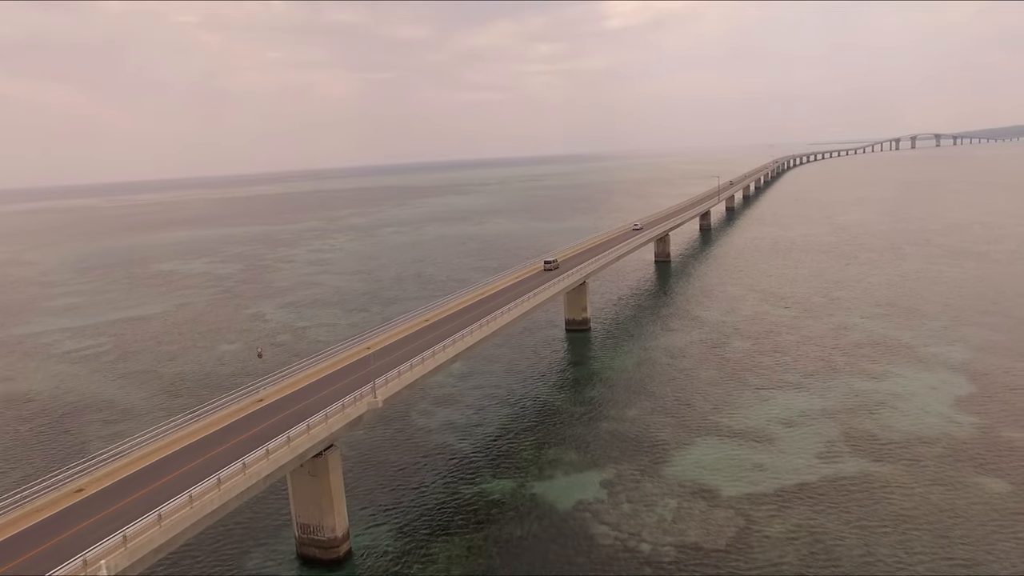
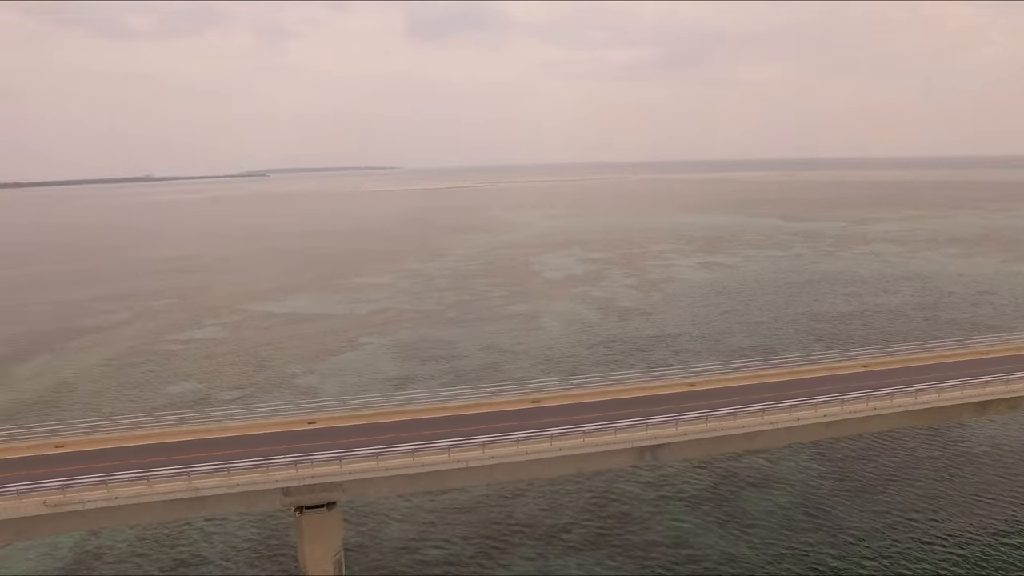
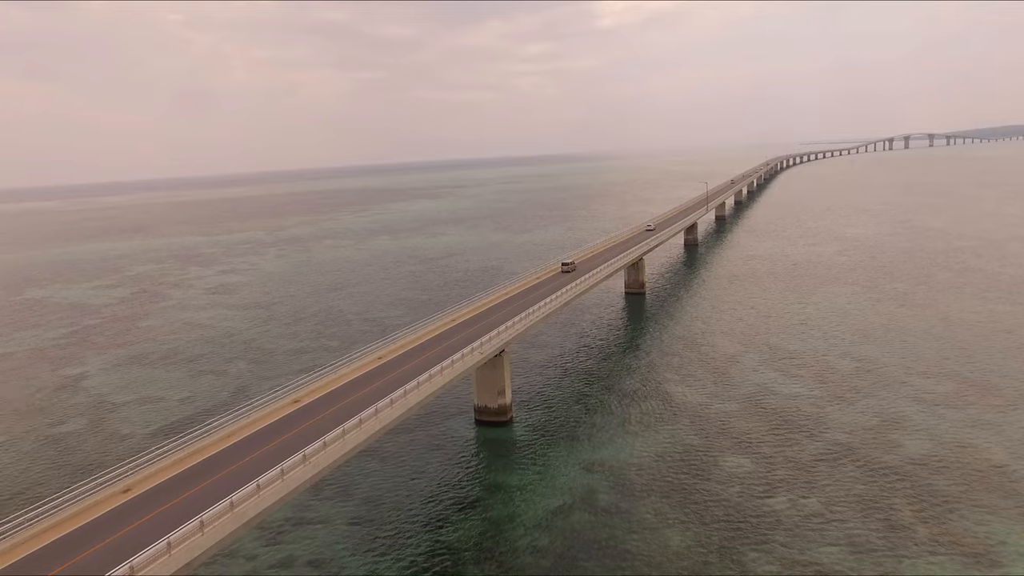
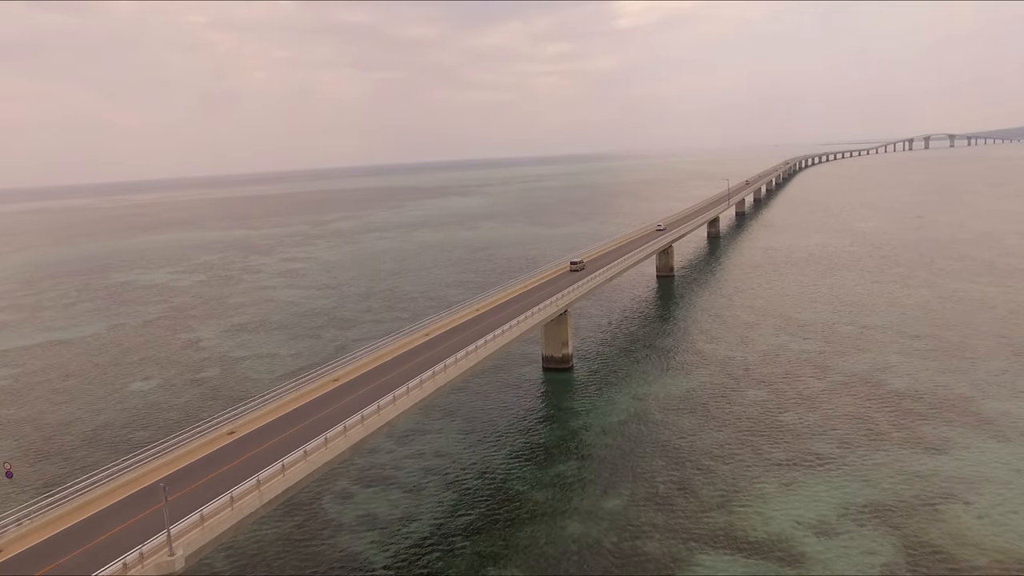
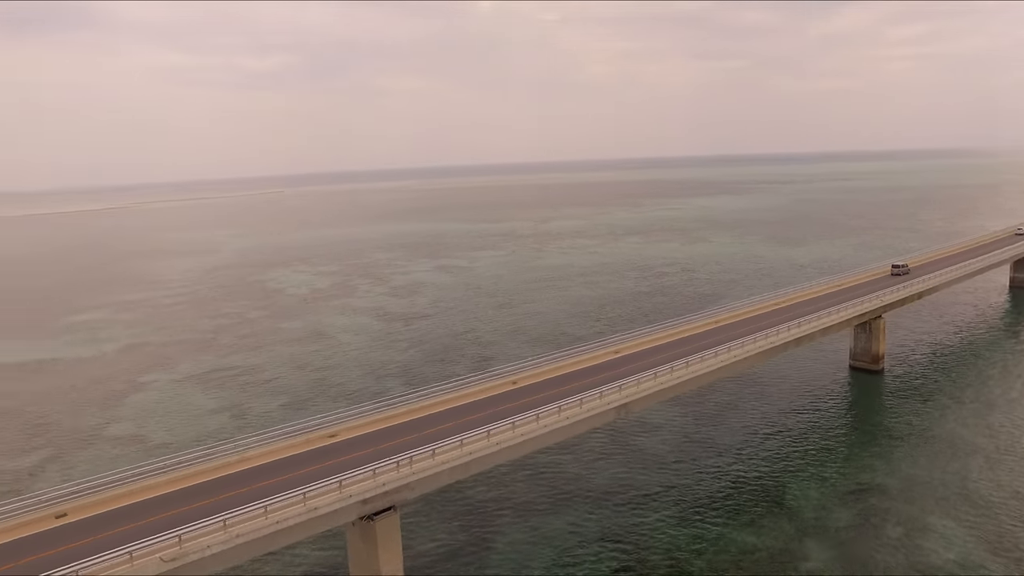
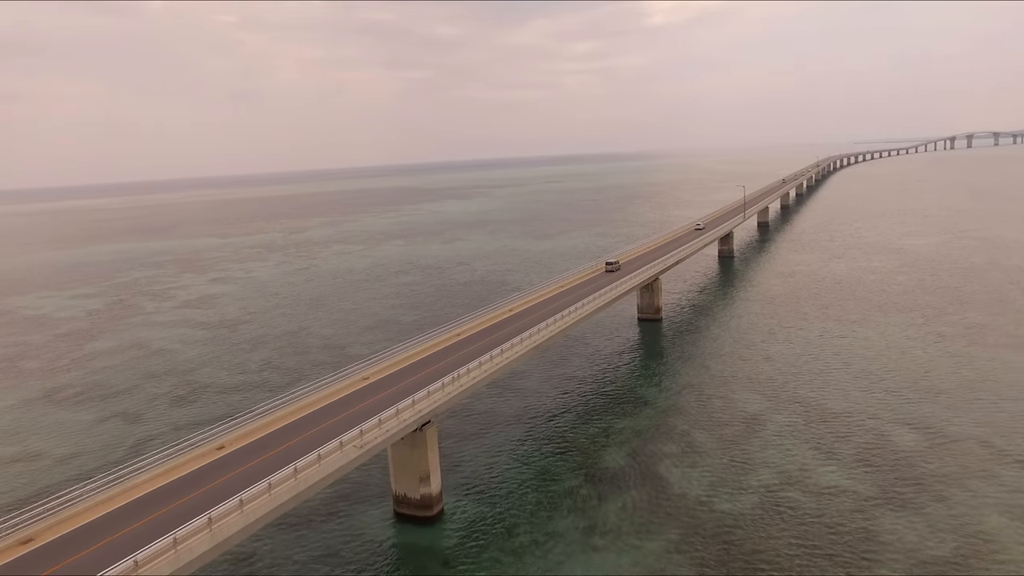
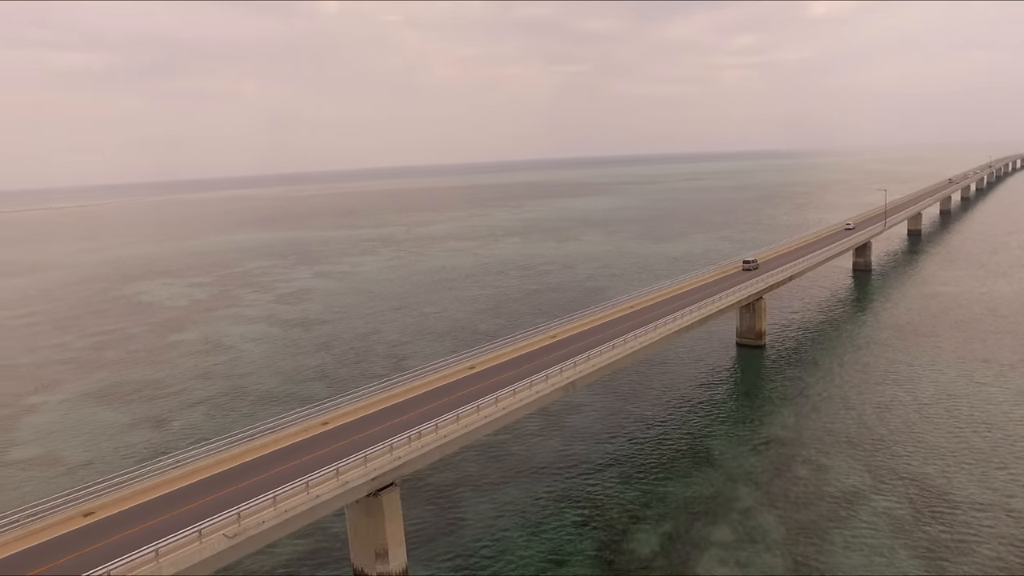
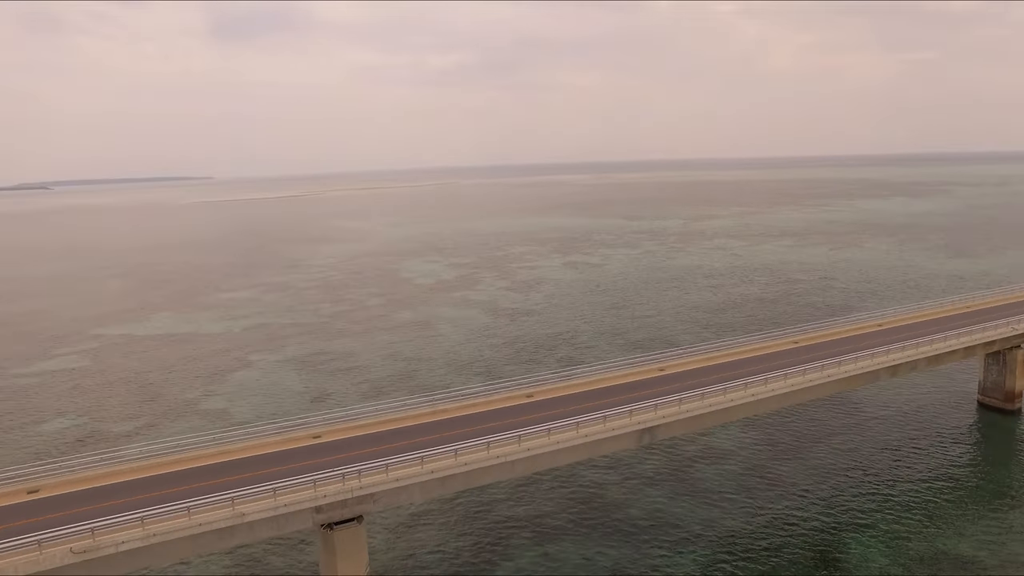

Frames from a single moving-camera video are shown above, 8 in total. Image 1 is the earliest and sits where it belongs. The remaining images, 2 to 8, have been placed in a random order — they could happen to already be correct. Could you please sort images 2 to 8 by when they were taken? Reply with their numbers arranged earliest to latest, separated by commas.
4, 3, 6, 7, 5, 8, 2
